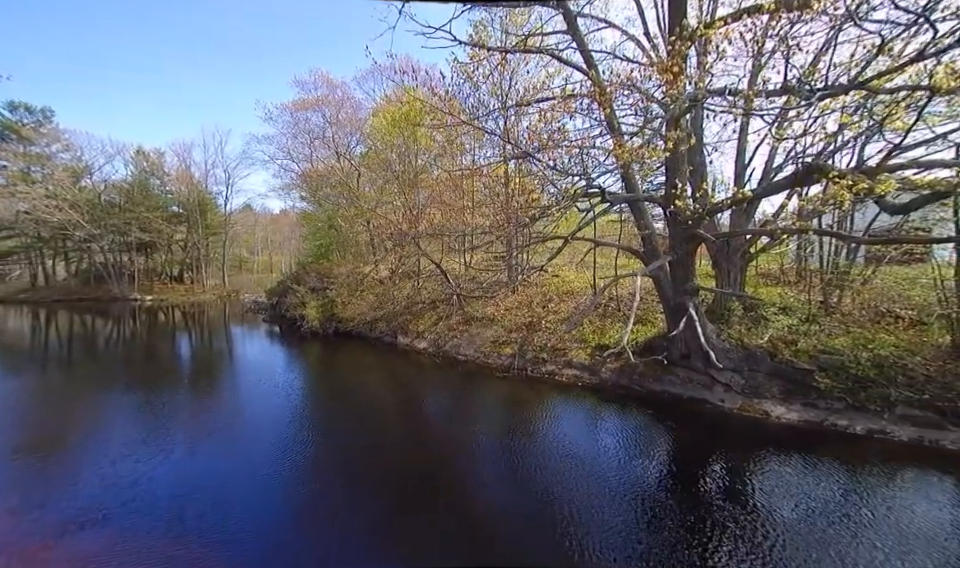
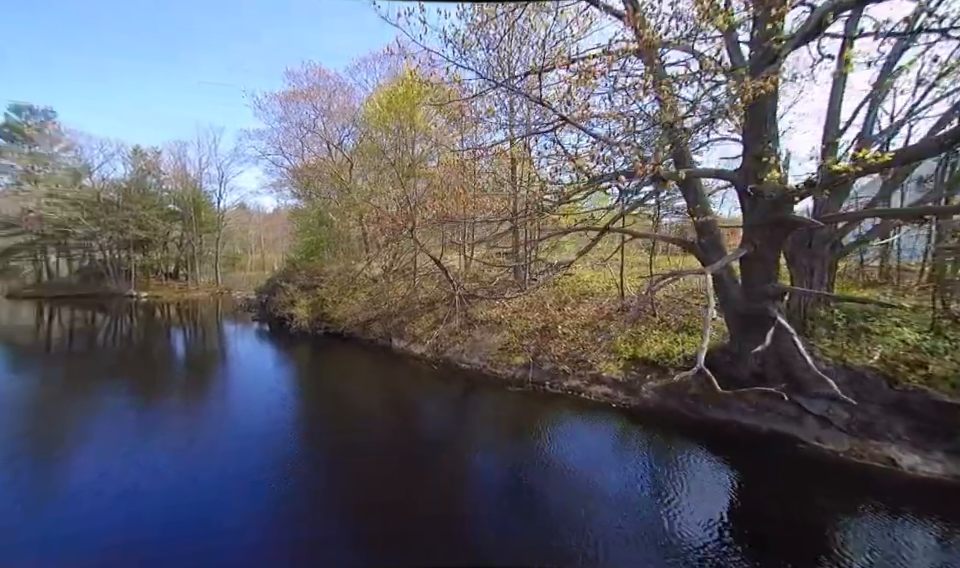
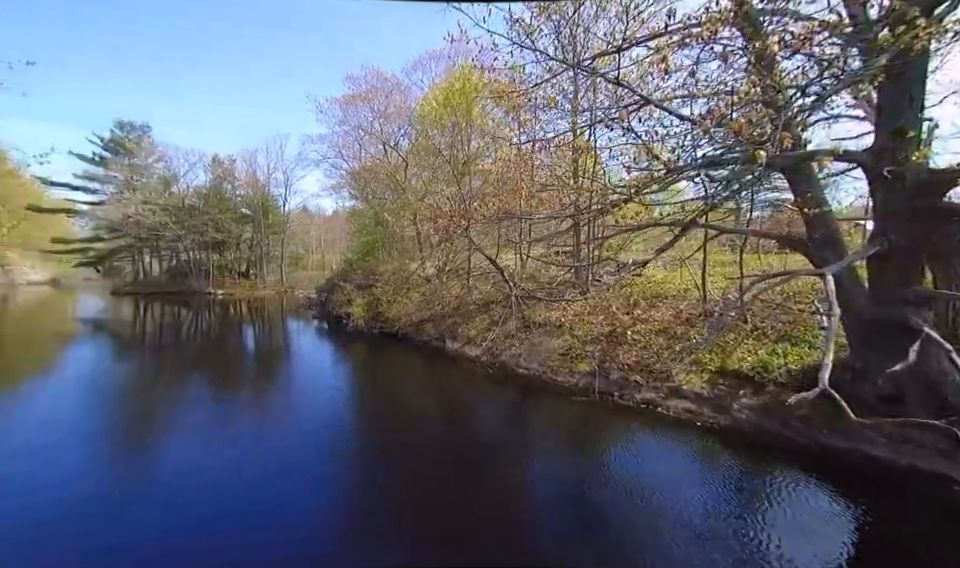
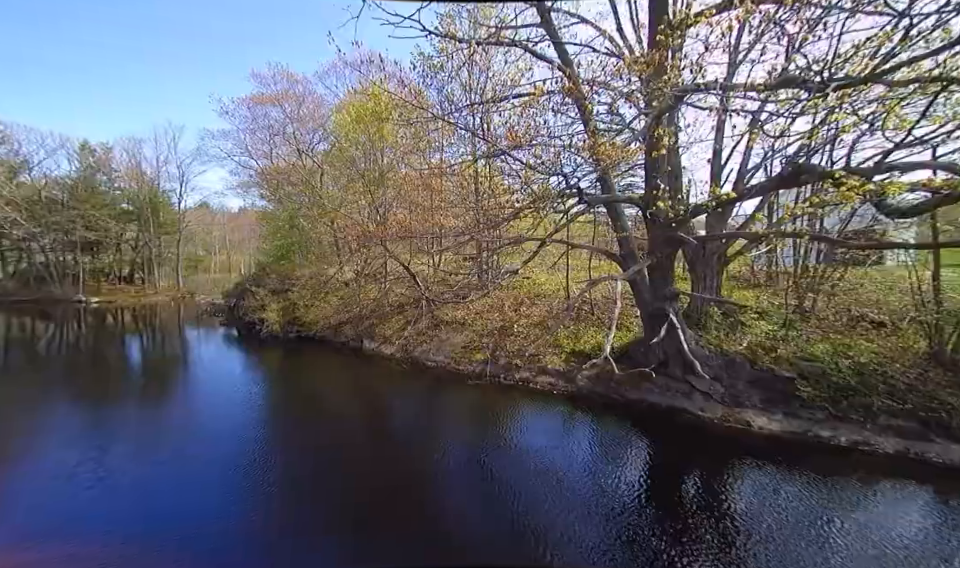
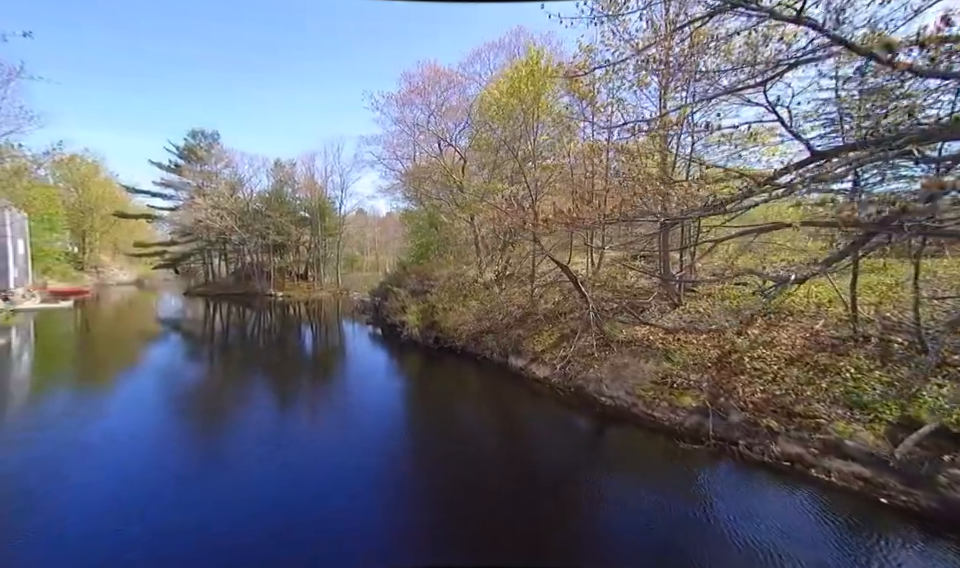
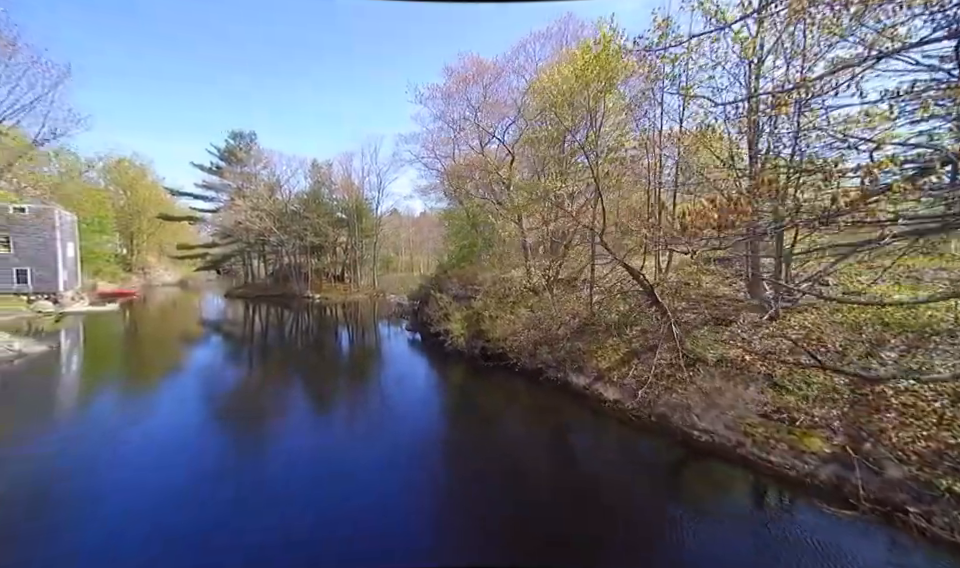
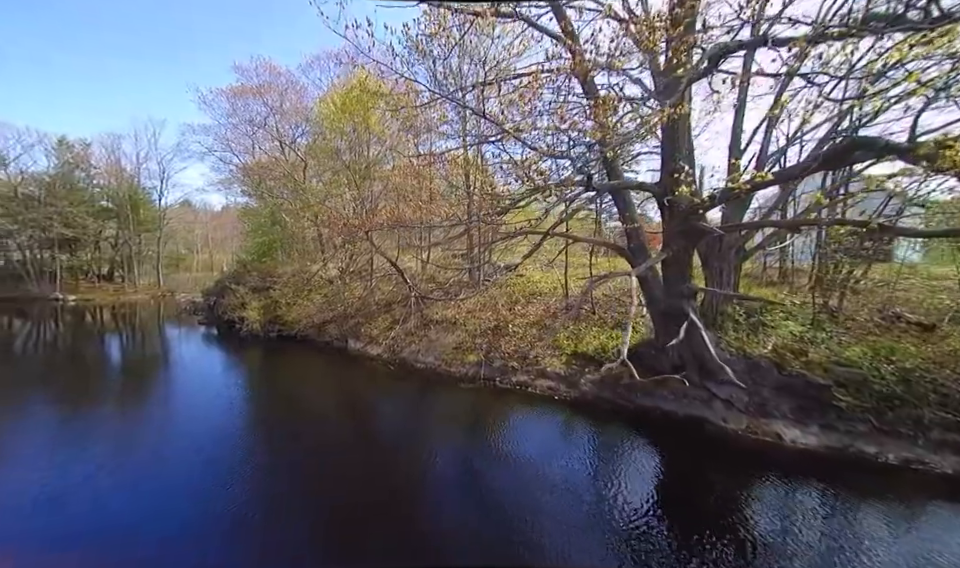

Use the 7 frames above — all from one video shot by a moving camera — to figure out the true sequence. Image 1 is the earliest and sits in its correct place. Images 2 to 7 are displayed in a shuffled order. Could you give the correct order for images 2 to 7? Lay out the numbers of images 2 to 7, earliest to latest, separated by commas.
4, 7, 2, 3, 5, 6
